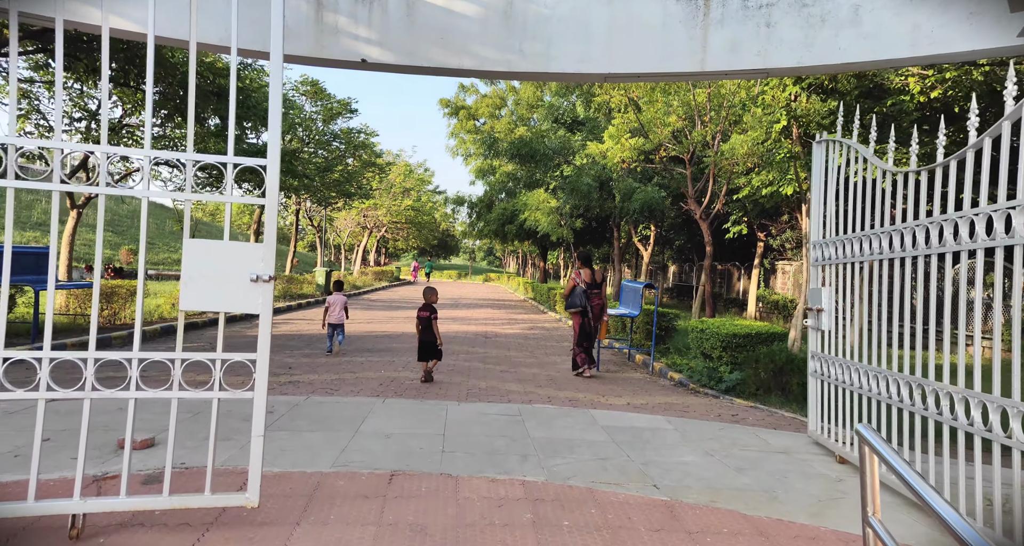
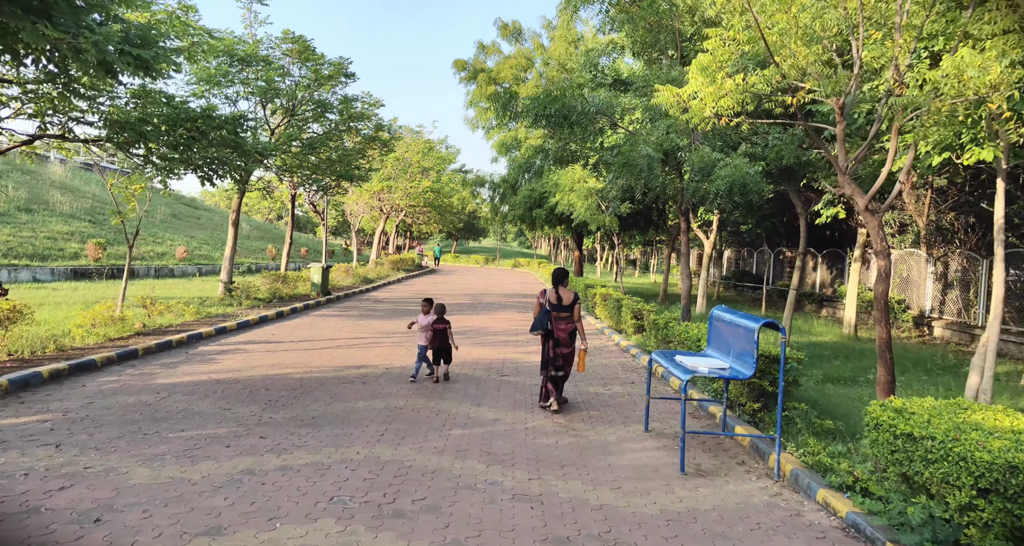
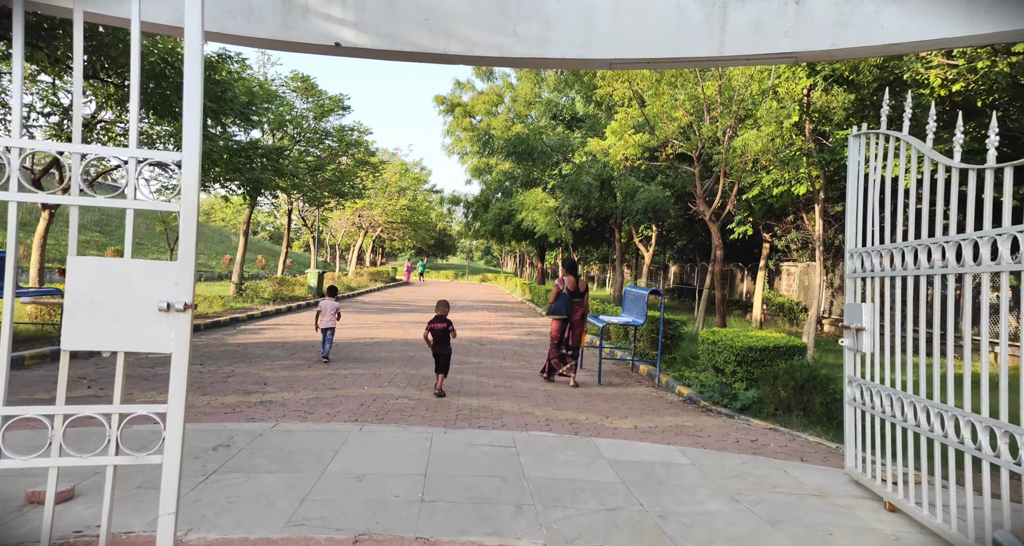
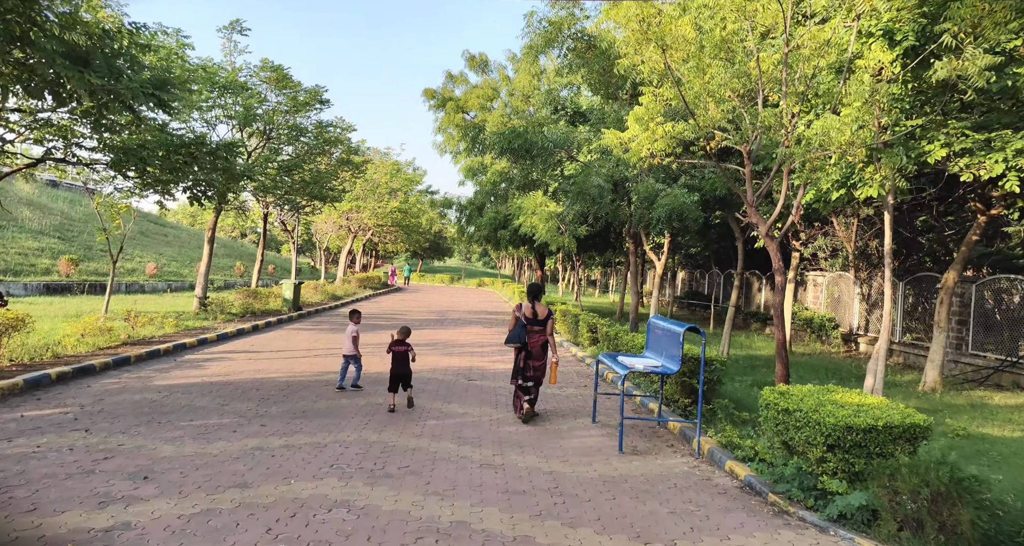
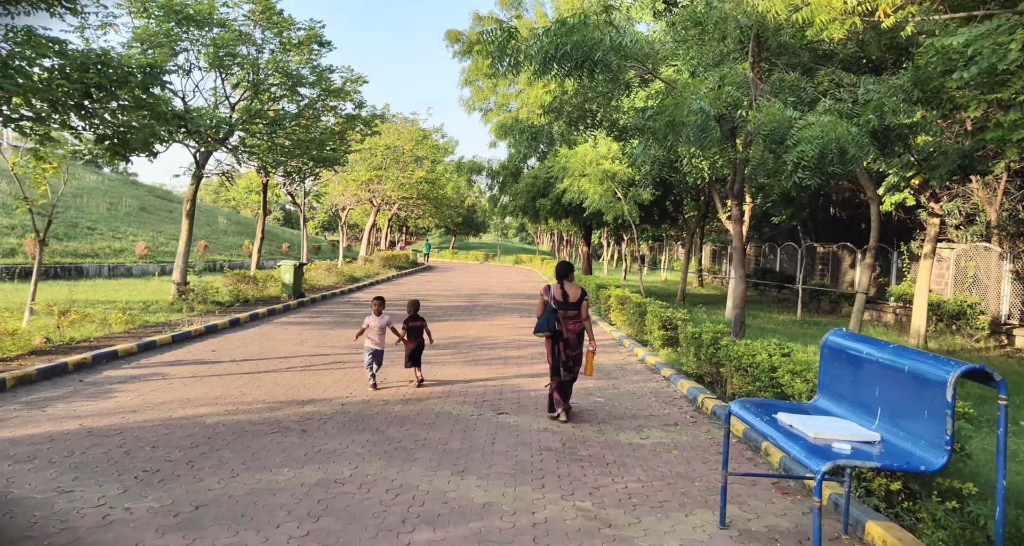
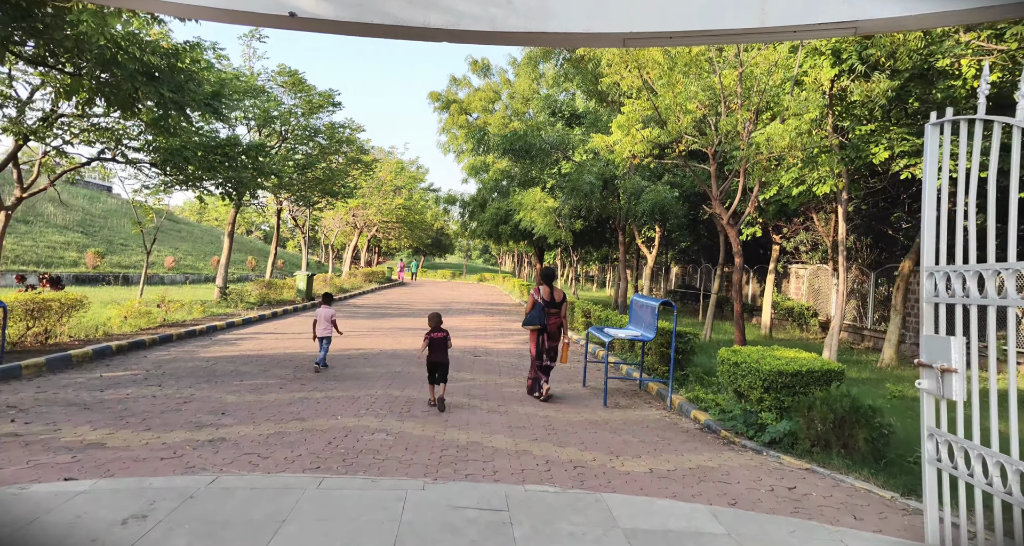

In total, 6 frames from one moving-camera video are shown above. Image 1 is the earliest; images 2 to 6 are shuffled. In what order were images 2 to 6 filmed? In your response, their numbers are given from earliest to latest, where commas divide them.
3, 6, 4, 2, 5
